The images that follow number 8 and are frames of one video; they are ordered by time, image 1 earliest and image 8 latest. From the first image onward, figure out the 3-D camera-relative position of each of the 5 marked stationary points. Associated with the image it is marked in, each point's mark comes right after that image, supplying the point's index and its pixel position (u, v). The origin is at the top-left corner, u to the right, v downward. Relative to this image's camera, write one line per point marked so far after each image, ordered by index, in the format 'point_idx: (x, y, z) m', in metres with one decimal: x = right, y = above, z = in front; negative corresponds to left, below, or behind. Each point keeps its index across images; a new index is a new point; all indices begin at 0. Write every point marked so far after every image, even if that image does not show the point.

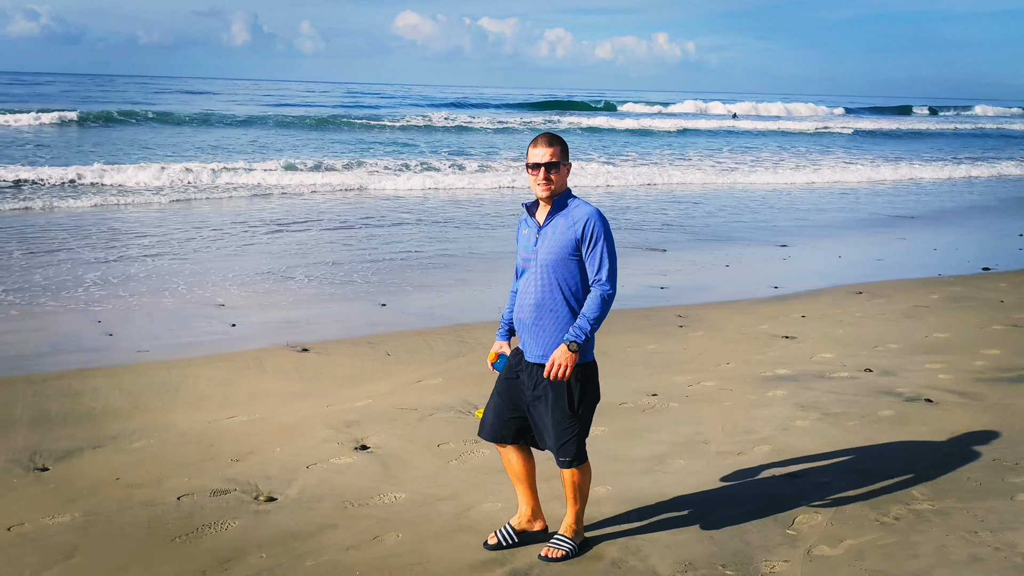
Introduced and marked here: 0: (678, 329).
0: (+1.1, -0.3, +6.4) m
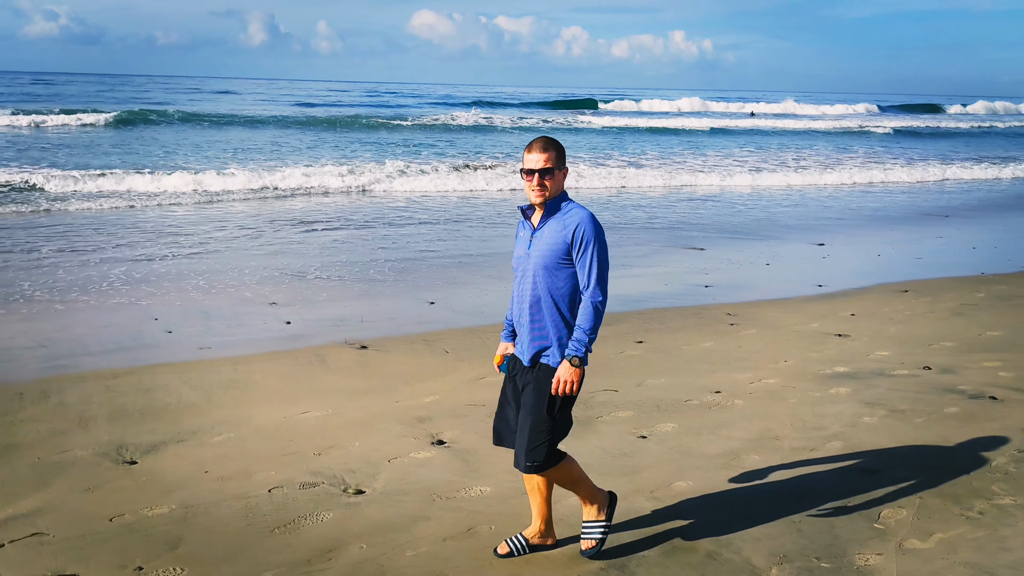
0: (+1.4, -0.3, +6.5) m
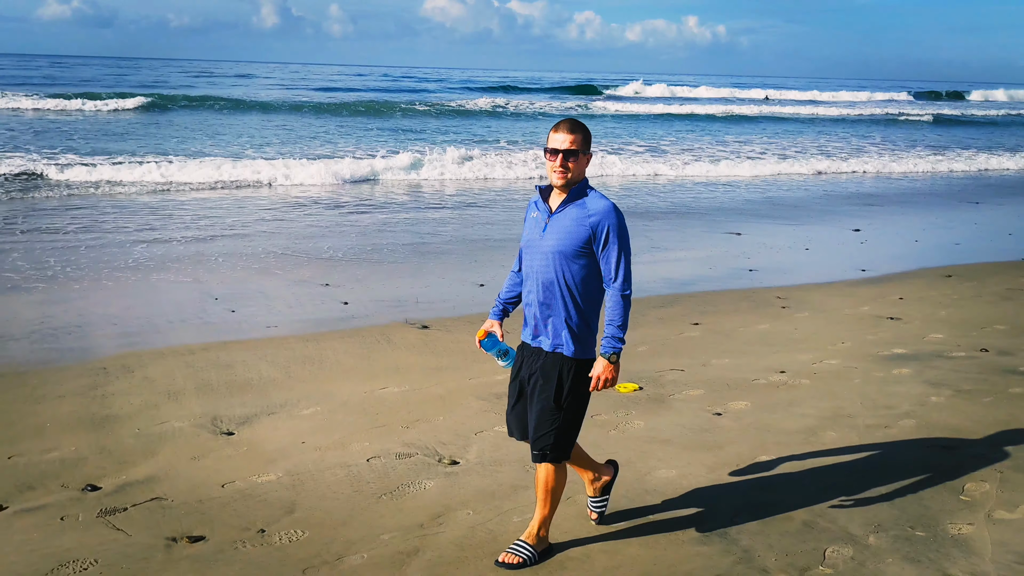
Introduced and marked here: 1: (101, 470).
0: (+1.8, -0.1, +6.6) m
1: (-1.4, -0.6, +3.5) m
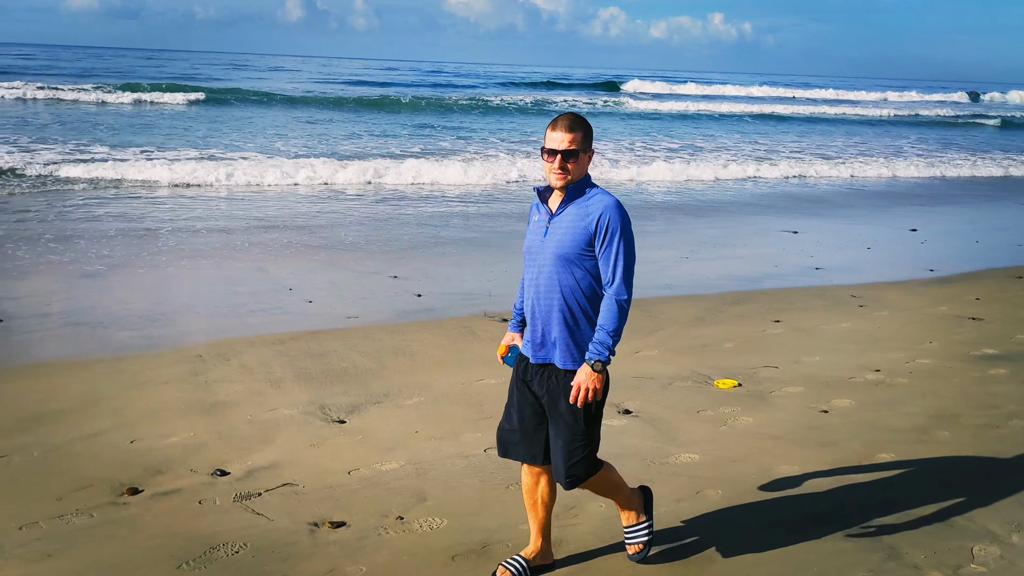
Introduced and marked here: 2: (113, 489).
0: (+2.3, -0.1, +6.5) m
1: (-1.0, -0.6, +3.6) m
2: (-1.3, -0.7, +3.3) m
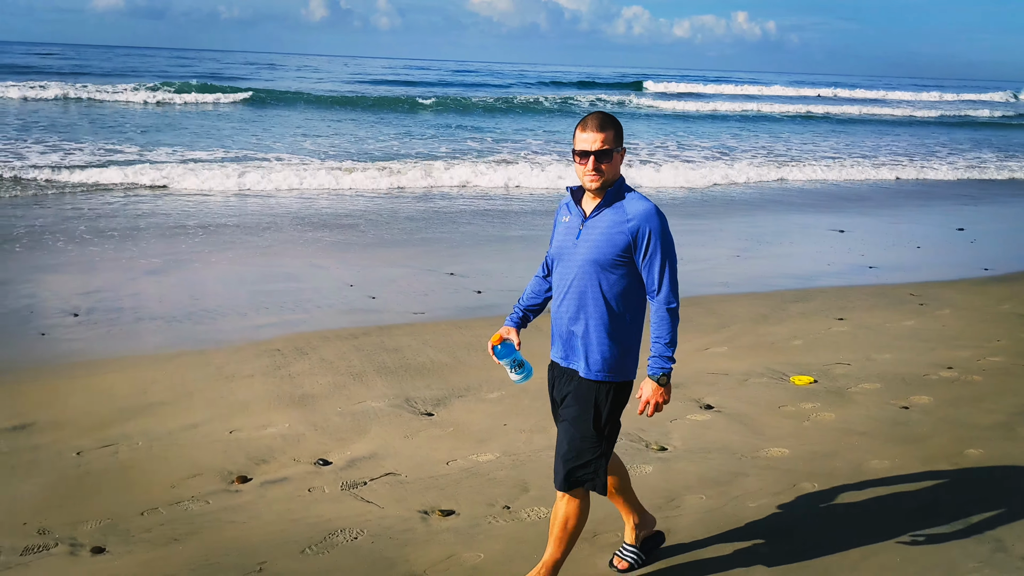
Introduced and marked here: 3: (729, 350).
0: (+2.7, -0.1, +6.5) m
1: (-0.7, -0.6, +3.7) m
2: (-1.0, -0.6, +3.4) m
3: (+1.1, -0.3, +5.2) m
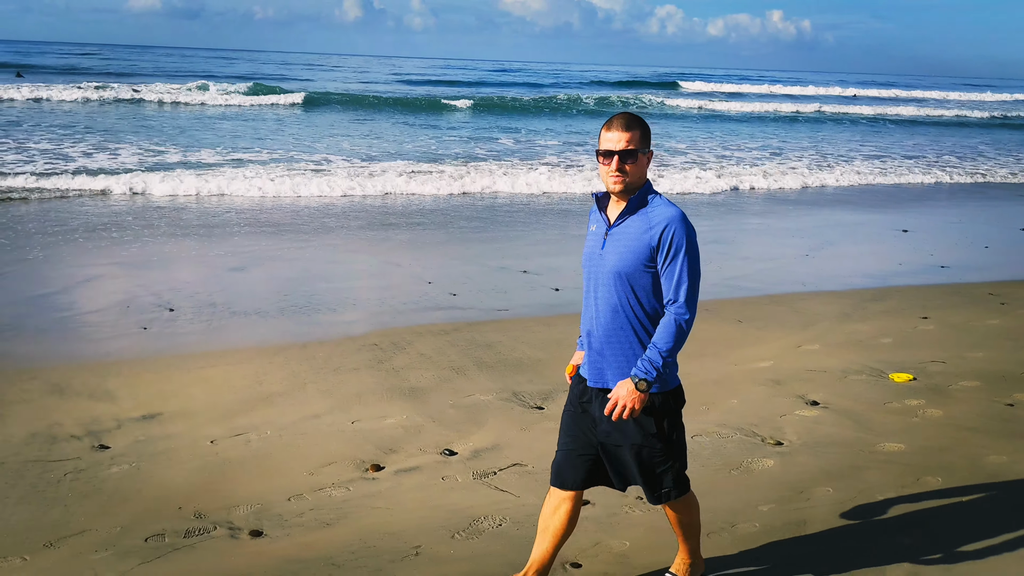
0: (+3.2, -0.1, +6.5) m
1: (-0.2, -0.6, +3.8) m
2: (-0.5, -0.6, +3.5) m
3: (+1.6, -0.3, +5.3) m
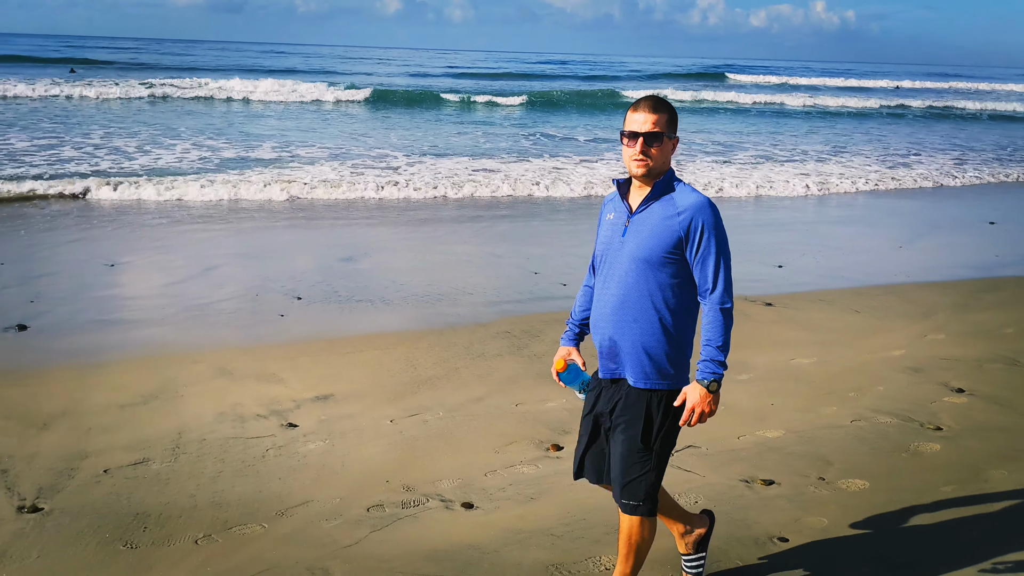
0: (+3.9, -0.1, +6.5) m
1: (+0.4, -0.5, +3.9) m
2: (+0.1, -0.6, +3.6) m
3: (+2.3, -0.3, +5.3) m
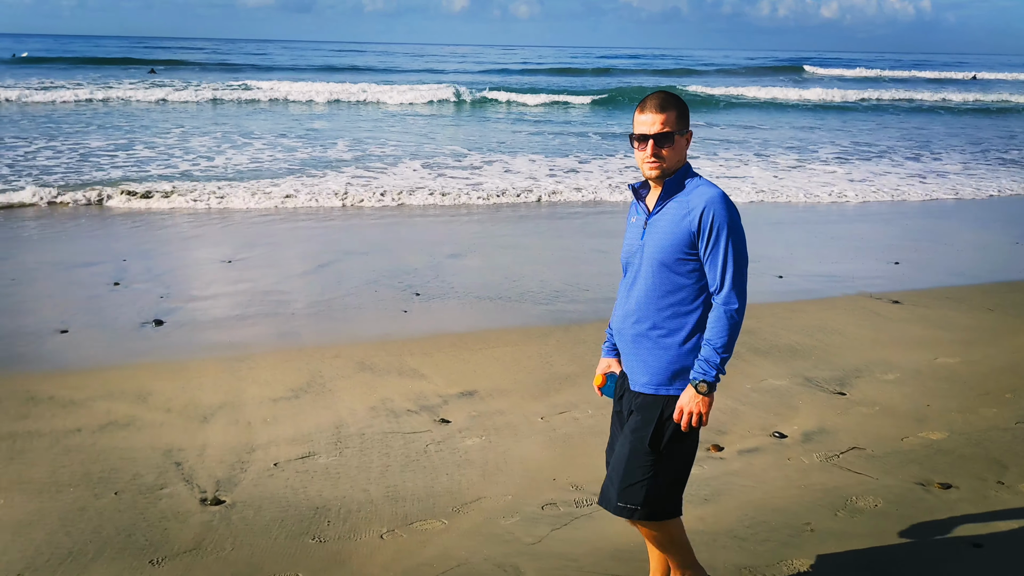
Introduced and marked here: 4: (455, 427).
0: (+4.7, -0.1, +6.2) m
1: (+1.0, -0.5, +3.8) m
2: (+0.7, -0.6, +3.6) m
3: (+3.0, -0.3, +5.1) m
4: (-0.2, -0.5, +3.7) m
